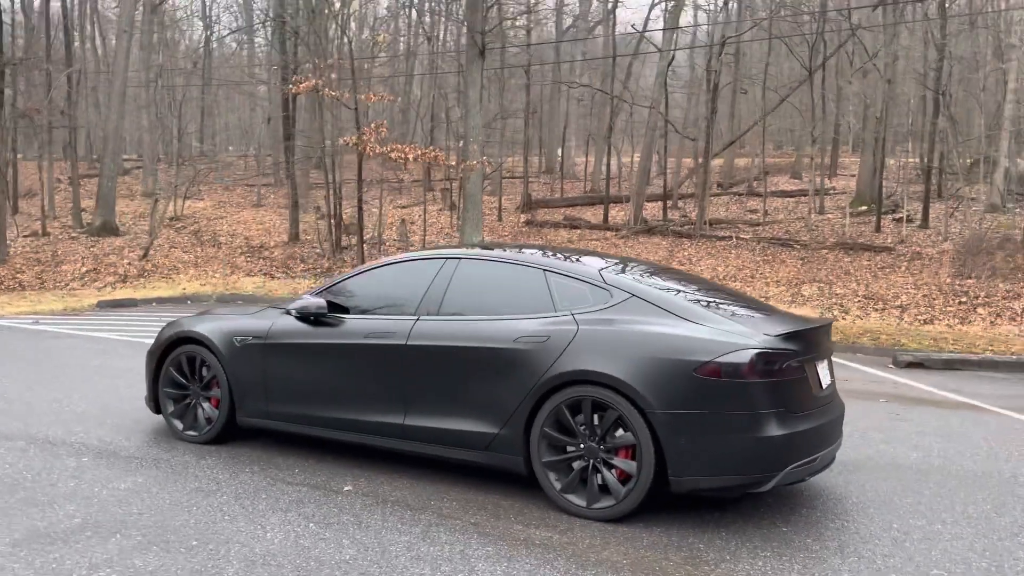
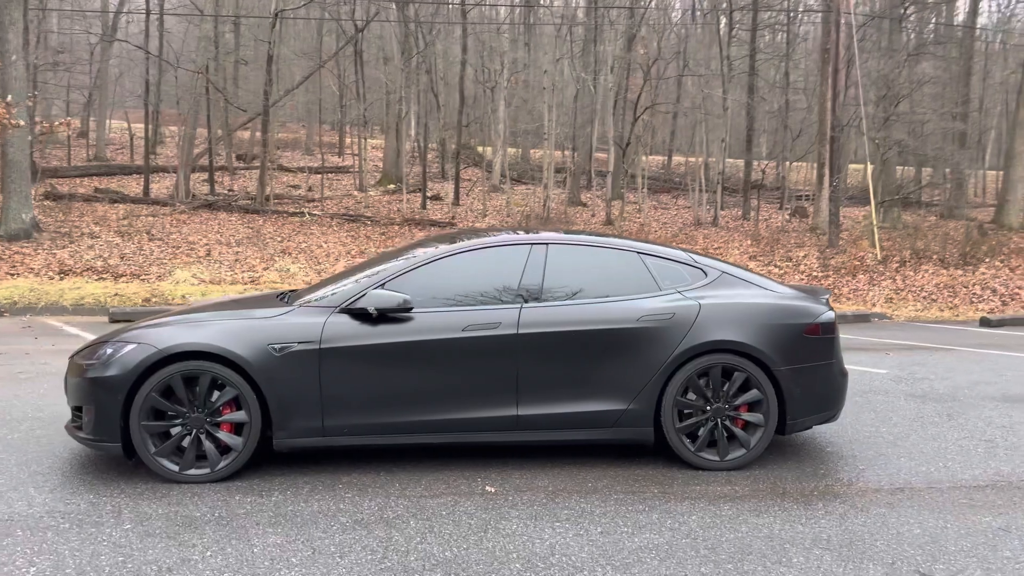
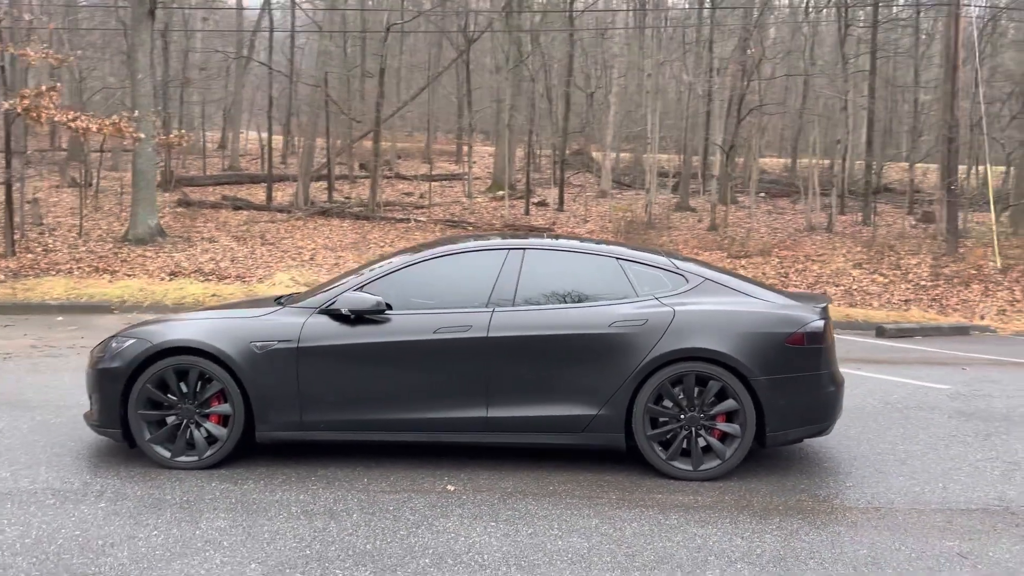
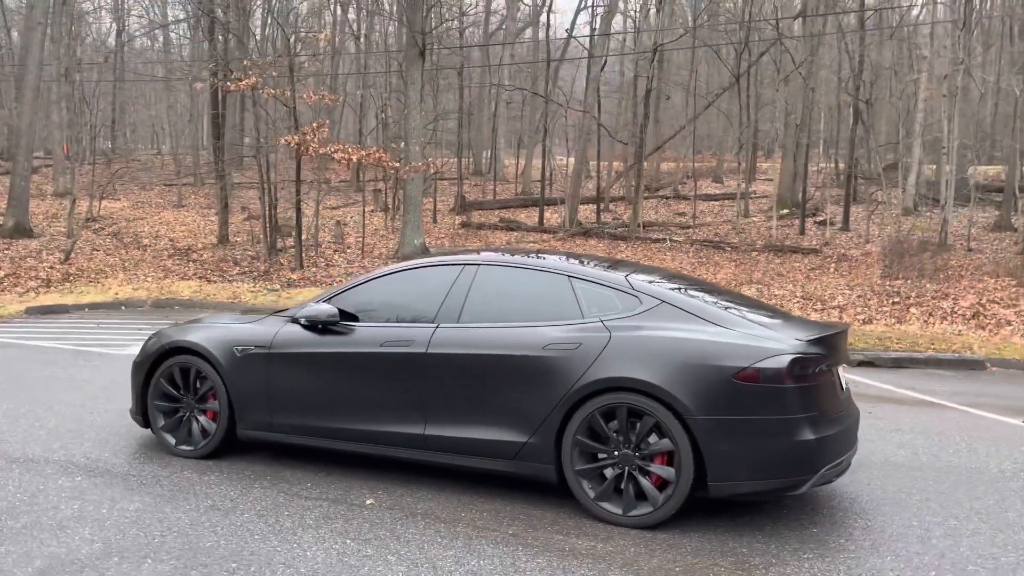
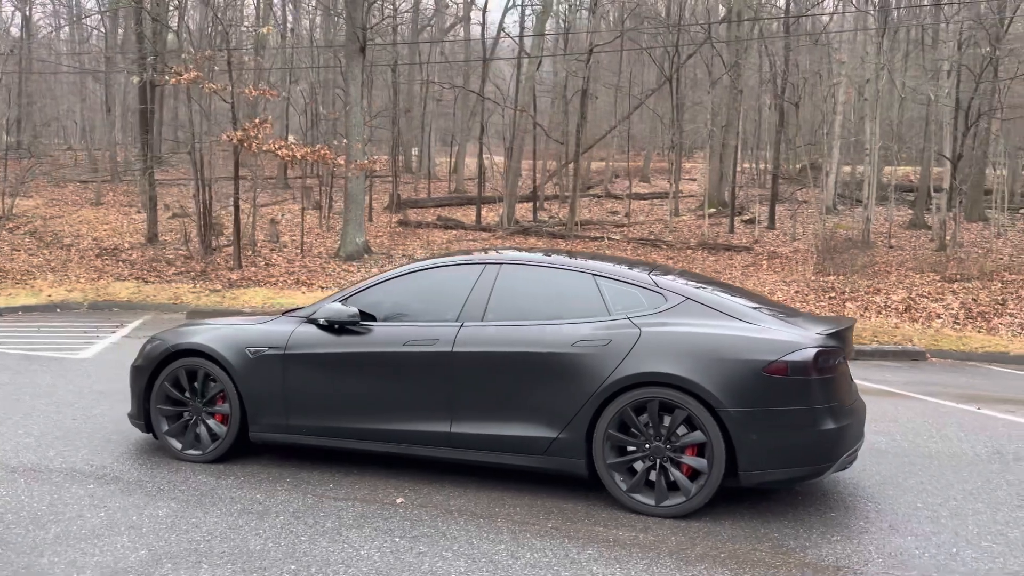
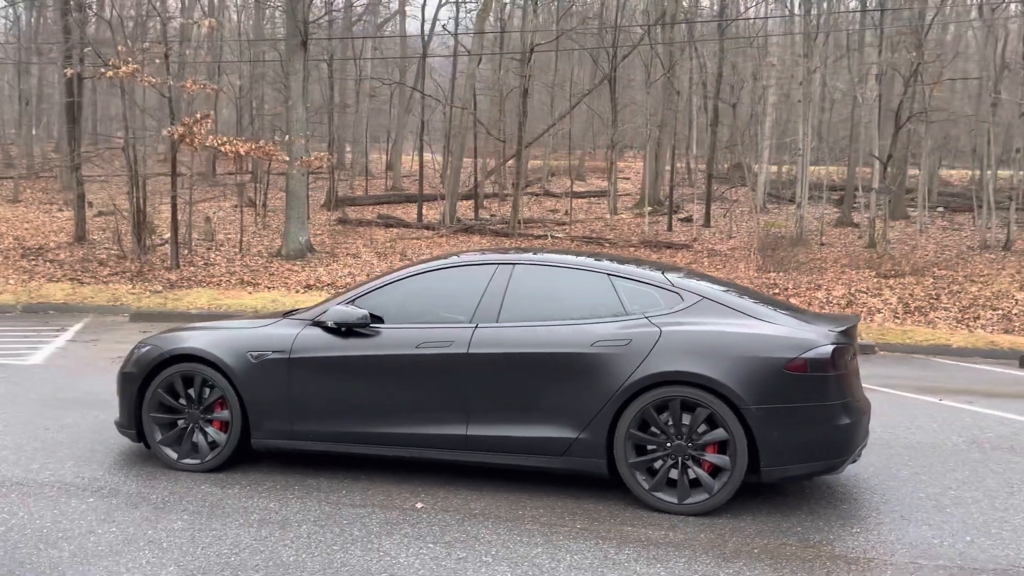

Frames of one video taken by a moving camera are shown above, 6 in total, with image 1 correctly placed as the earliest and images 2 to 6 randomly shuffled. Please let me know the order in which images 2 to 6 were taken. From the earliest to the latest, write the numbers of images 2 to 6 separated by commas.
4, 5, 6, 3, 2
